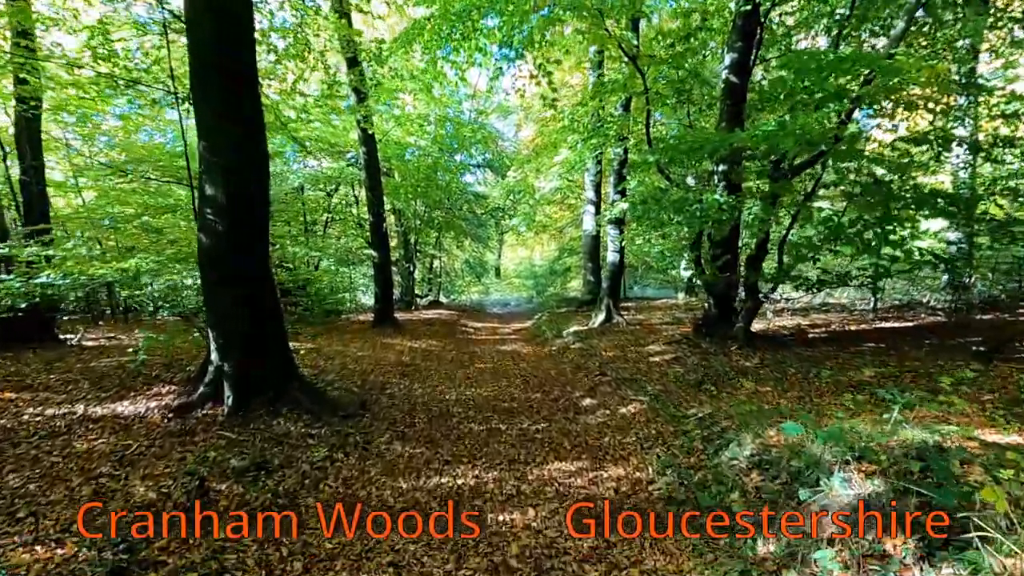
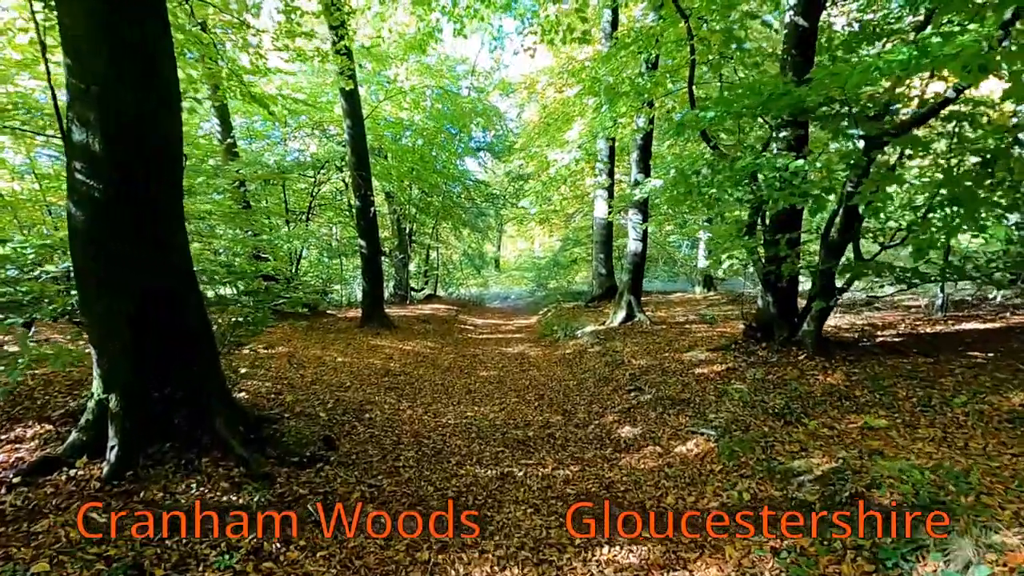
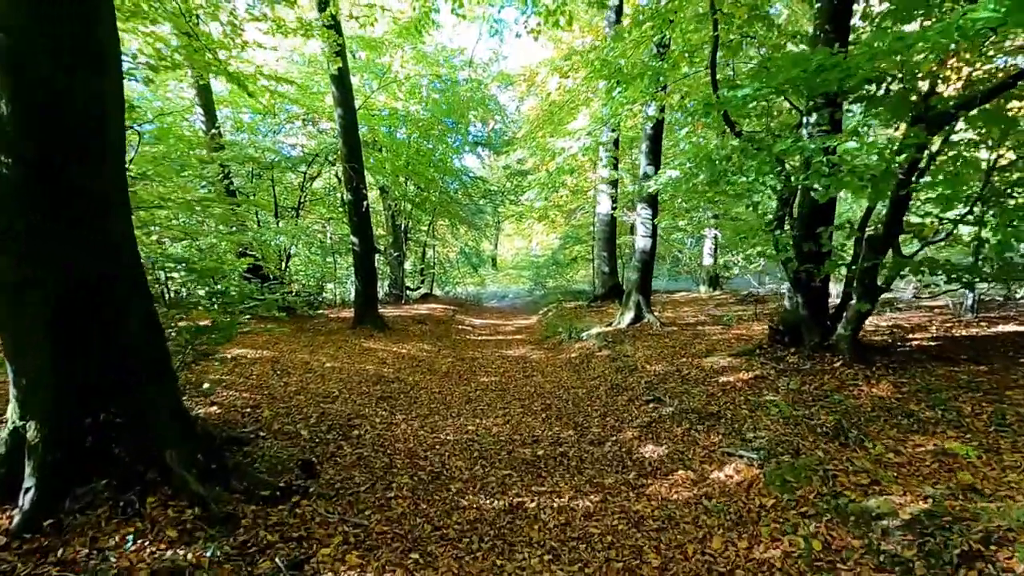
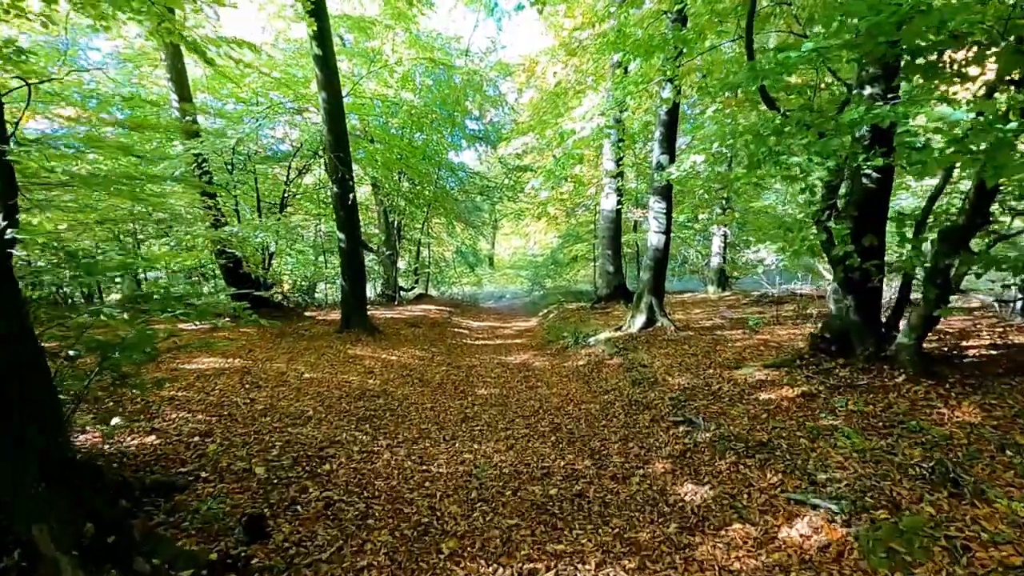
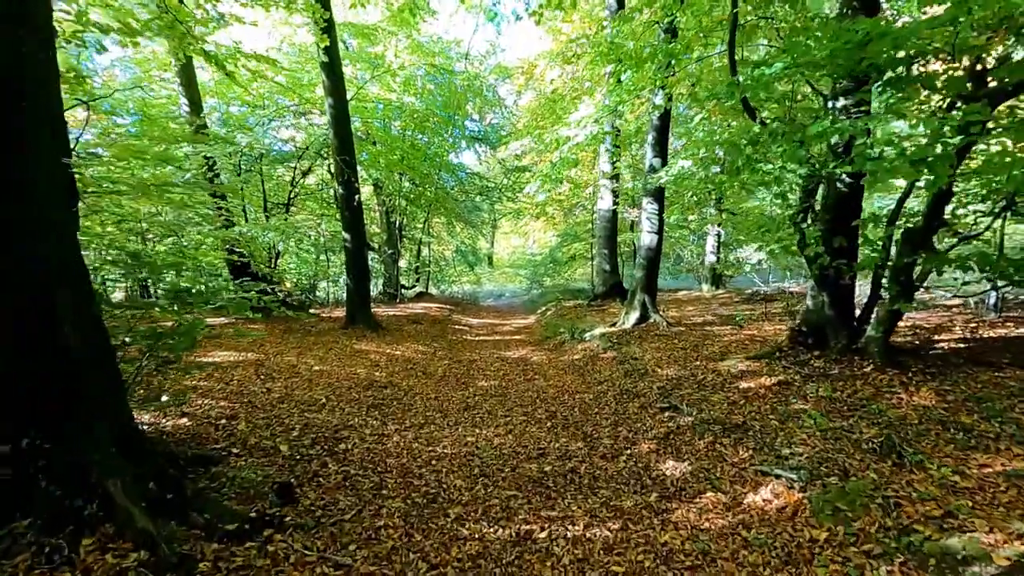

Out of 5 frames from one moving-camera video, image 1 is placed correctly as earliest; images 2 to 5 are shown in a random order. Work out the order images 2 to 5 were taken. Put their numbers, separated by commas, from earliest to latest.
2, 3, 5, 4
